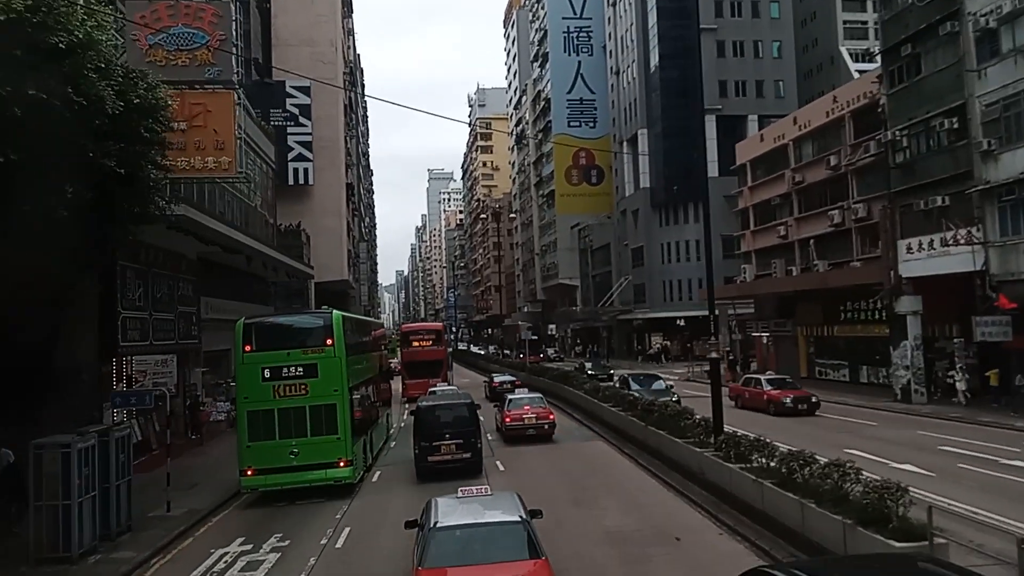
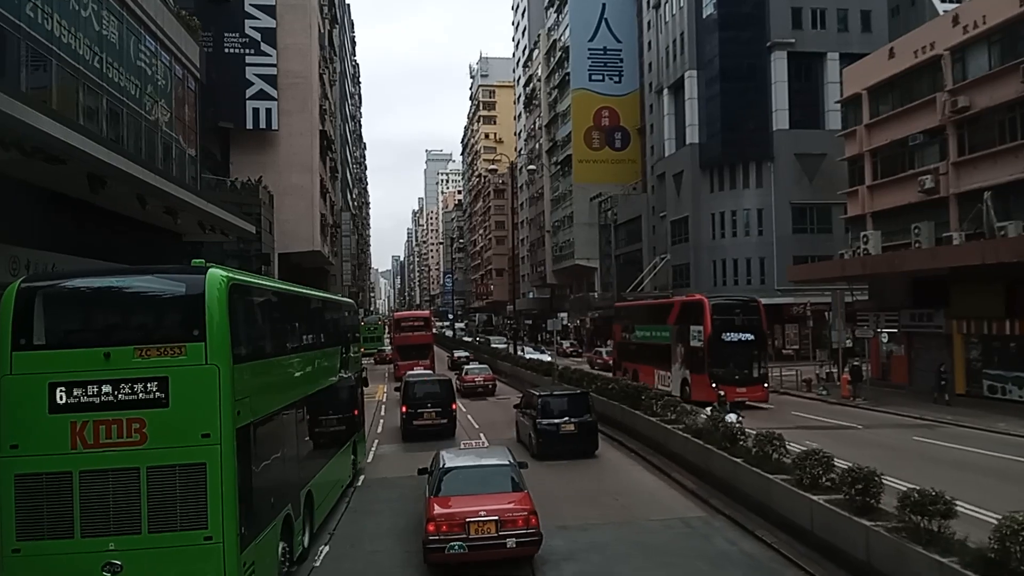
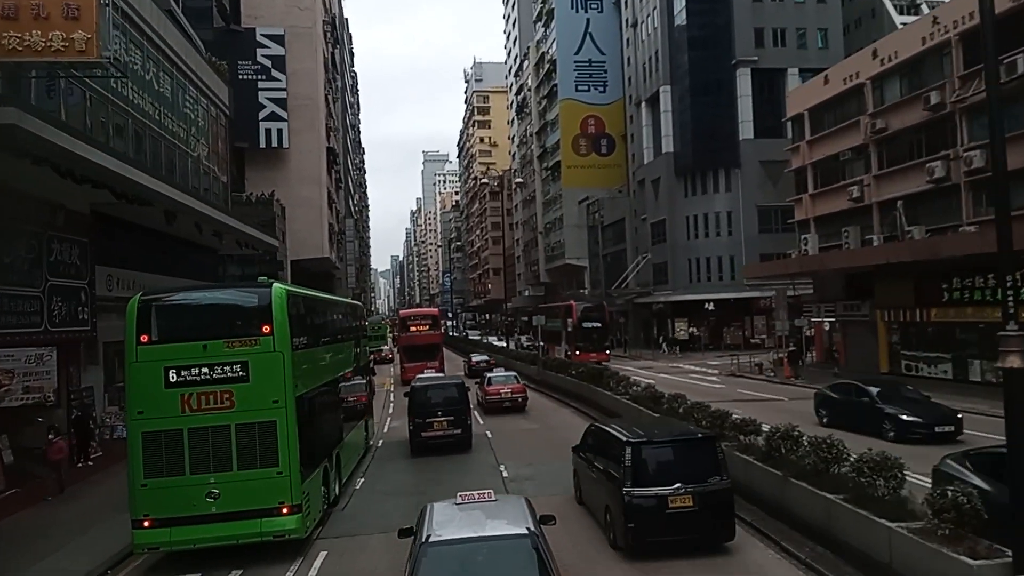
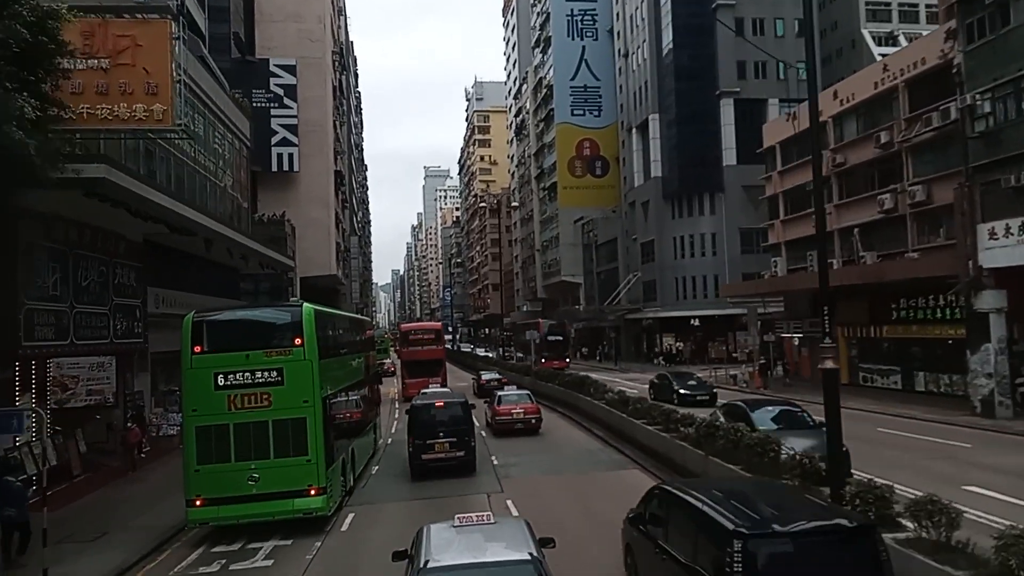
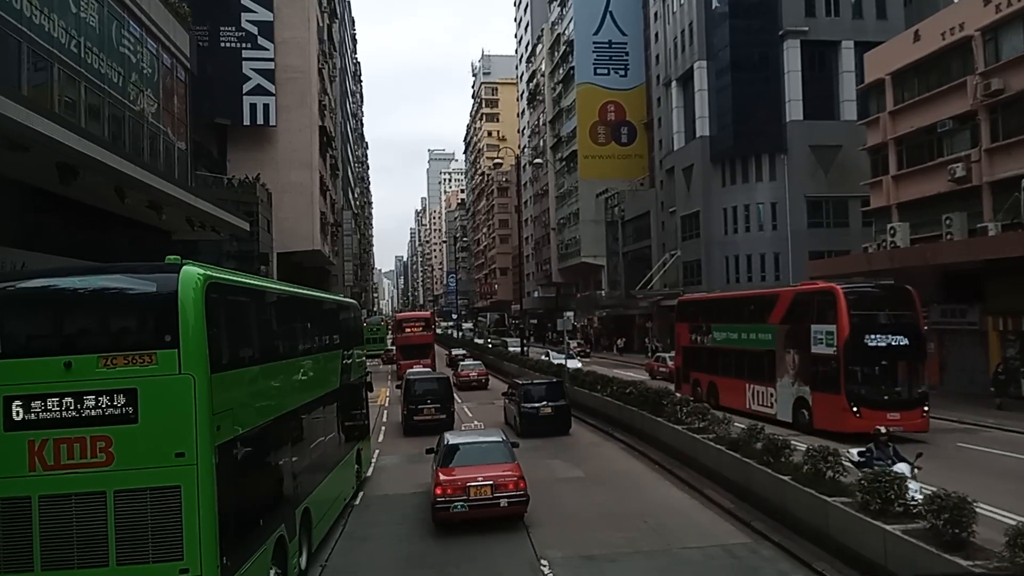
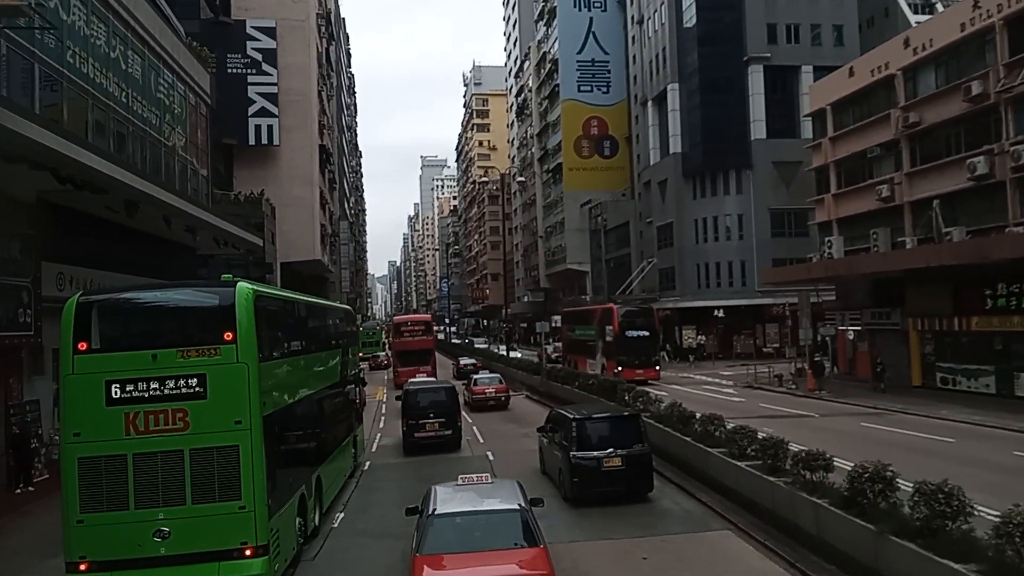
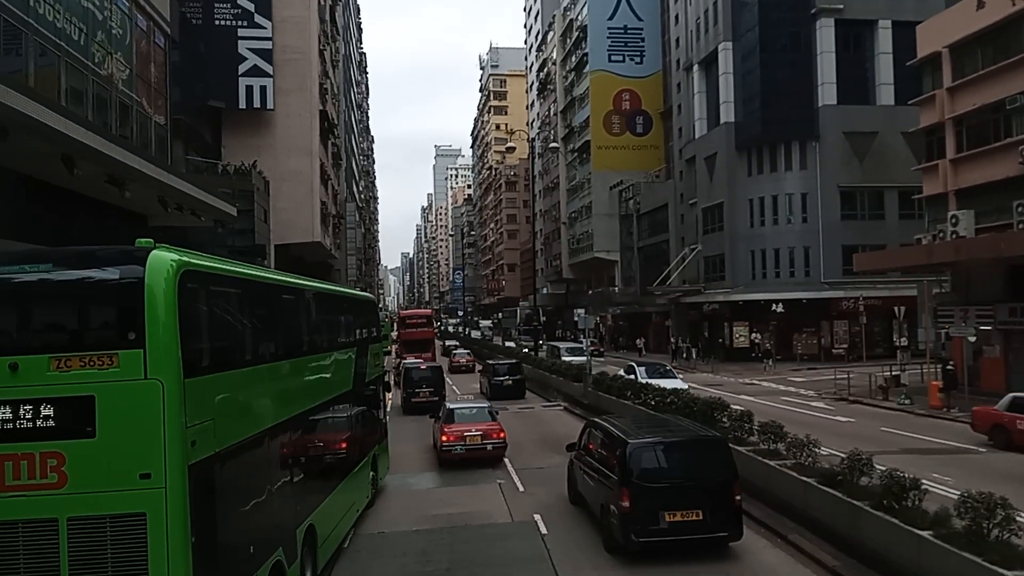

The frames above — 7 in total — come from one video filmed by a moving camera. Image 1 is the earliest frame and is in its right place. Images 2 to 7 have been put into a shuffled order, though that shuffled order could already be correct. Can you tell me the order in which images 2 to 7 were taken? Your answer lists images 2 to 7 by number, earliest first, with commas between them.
4, 3, 6, 2, 5, 7
